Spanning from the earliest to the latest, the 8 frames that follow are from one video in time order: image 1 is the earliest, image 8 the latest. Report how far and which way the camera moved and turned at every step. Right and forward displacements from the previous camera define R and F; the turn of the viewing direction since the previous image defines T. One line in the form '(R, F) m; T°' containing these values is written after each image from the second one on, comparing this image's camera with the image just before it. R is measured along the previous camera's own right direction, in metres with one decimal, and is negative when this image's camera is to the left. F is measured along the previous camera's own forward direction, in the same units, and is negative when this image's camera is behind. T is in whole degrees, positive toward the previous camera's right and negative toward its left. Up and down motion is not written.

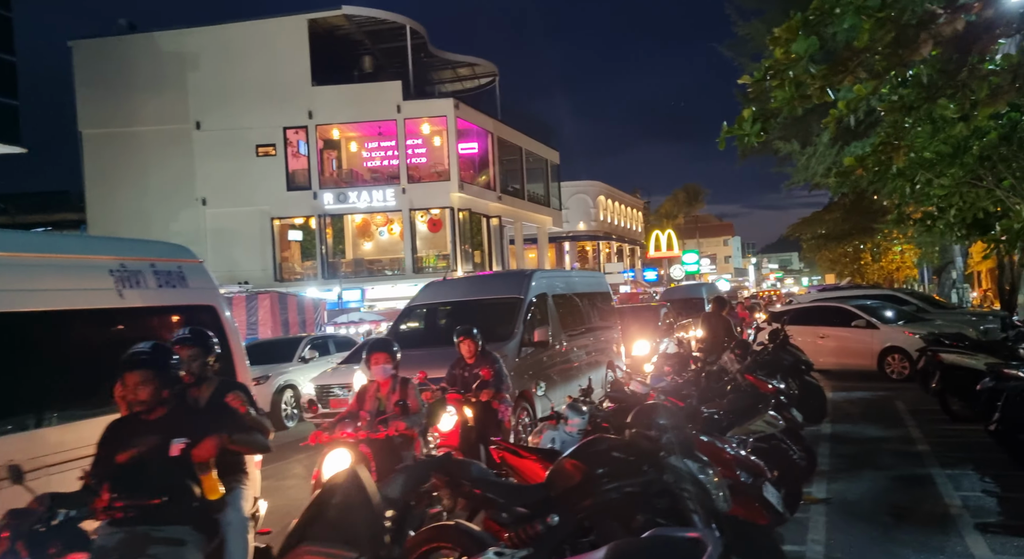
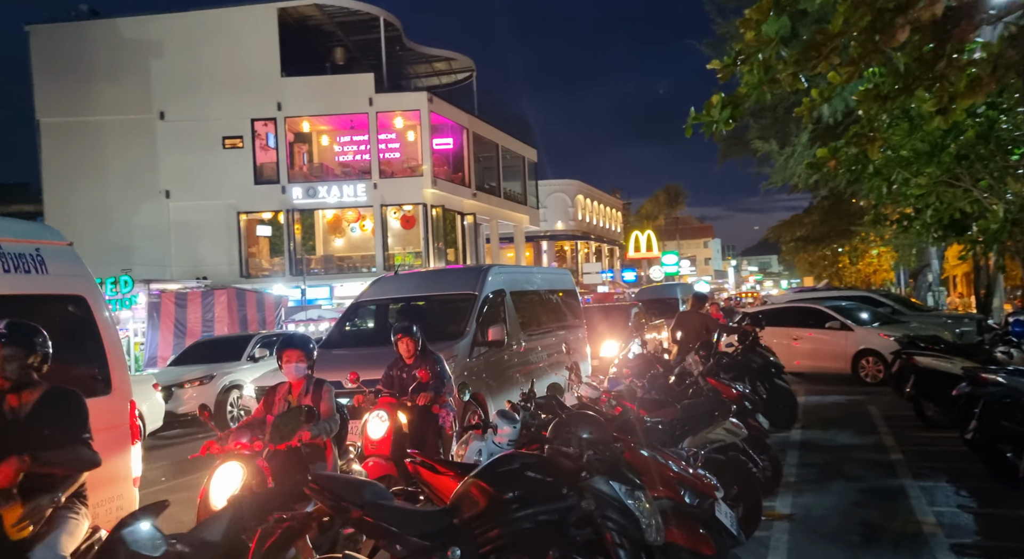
(+0.3, +0.7) m; +1°
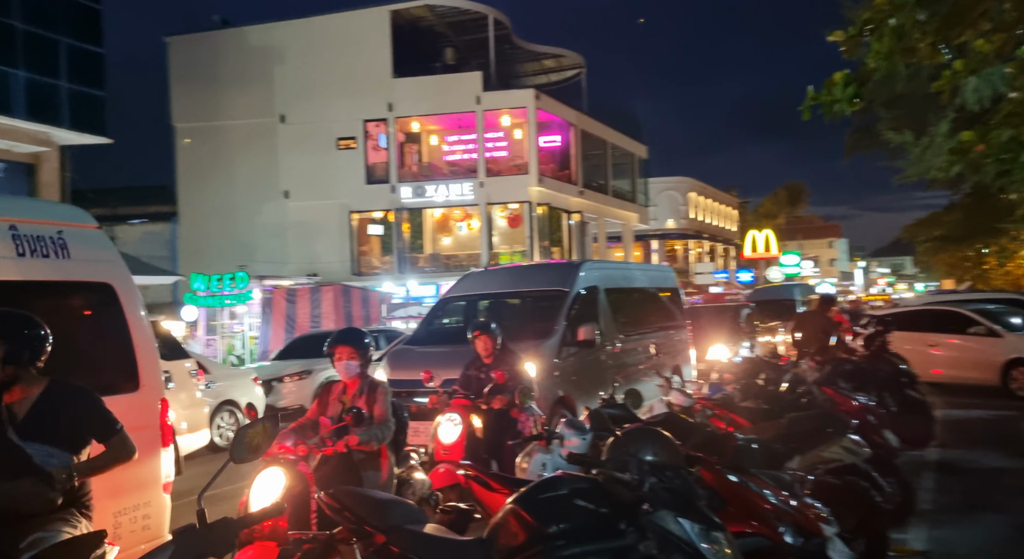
(+0.2, +0.7) m; -6°
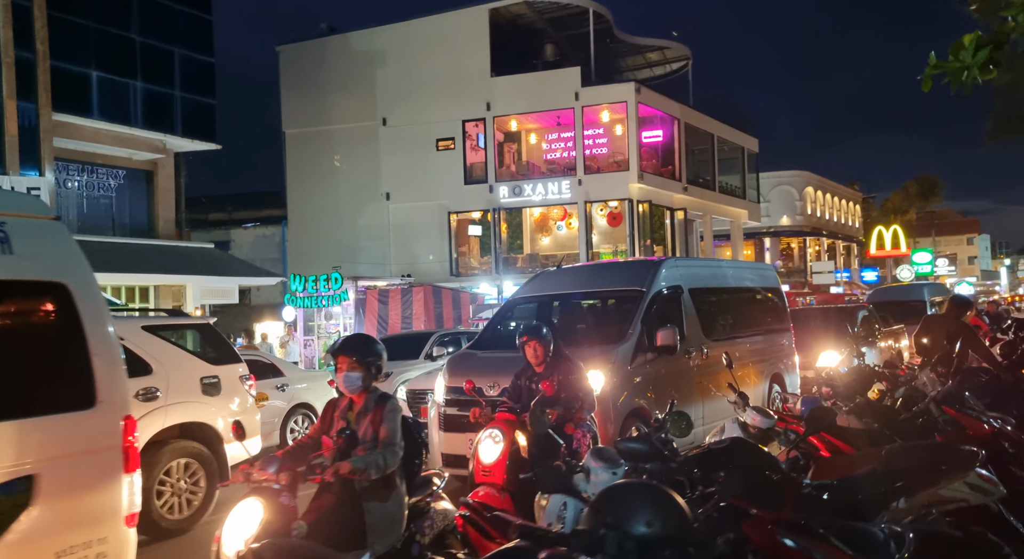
(+0.4, +0.8) m; -6°
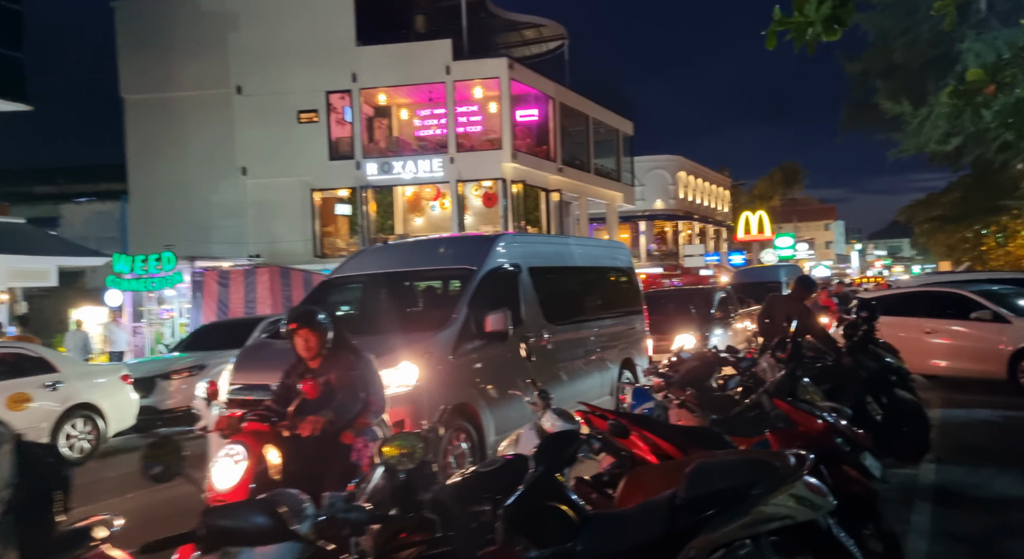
(+0.6, +1.1) m; +7°
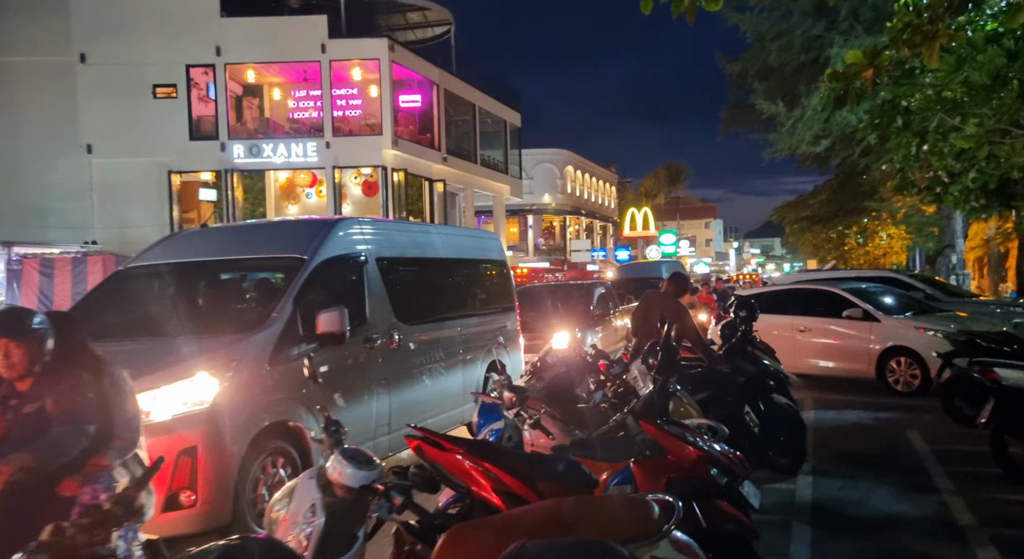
(+0.4, +1.2) m; +6°
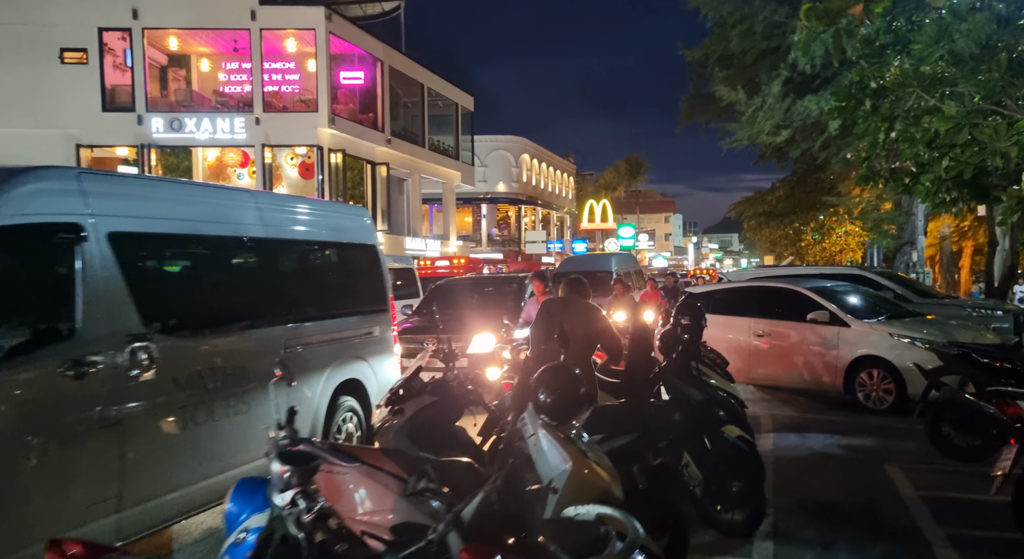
(+0.6, +2.0) m; +2°
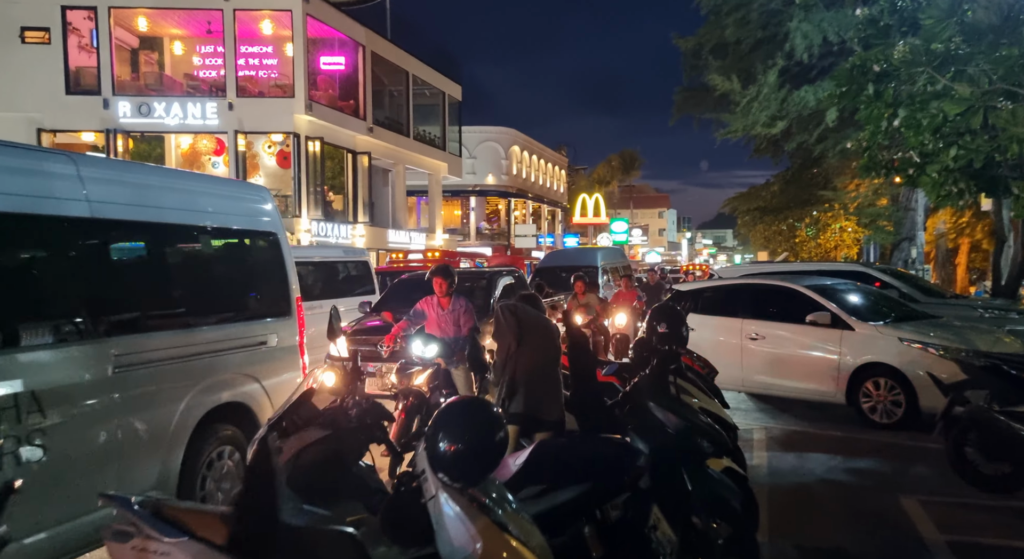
(+0.3, +1.2) m; 0°
